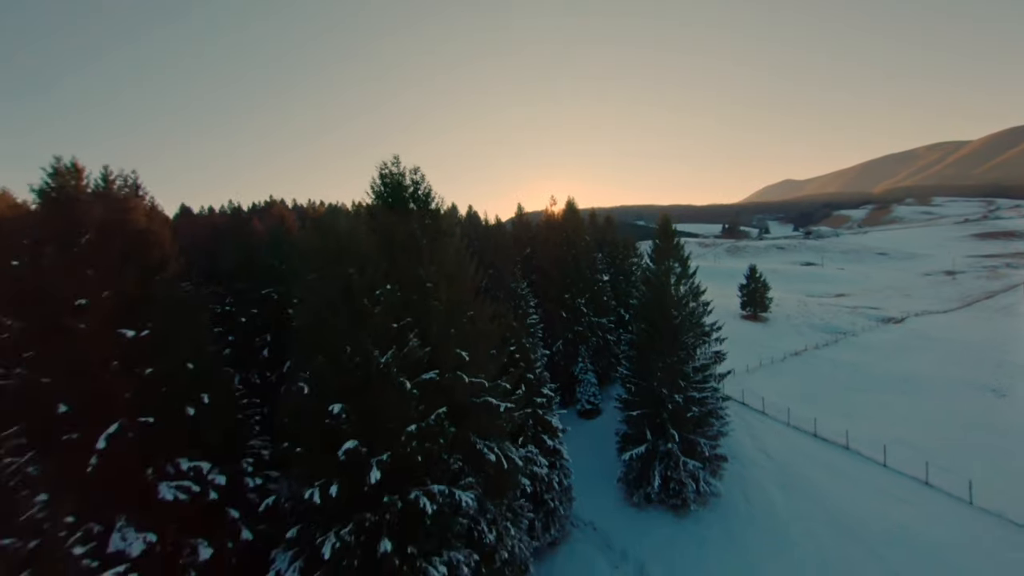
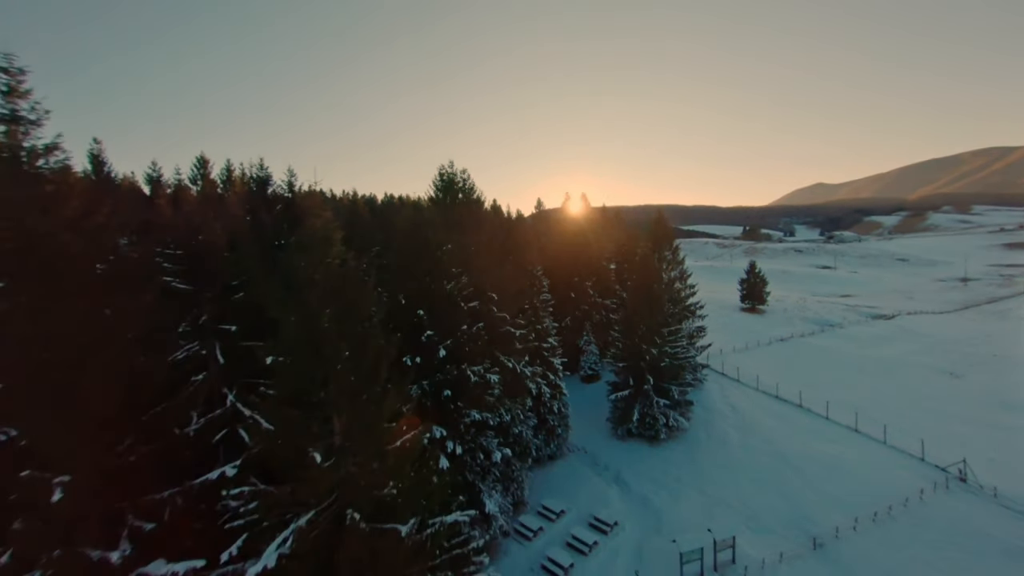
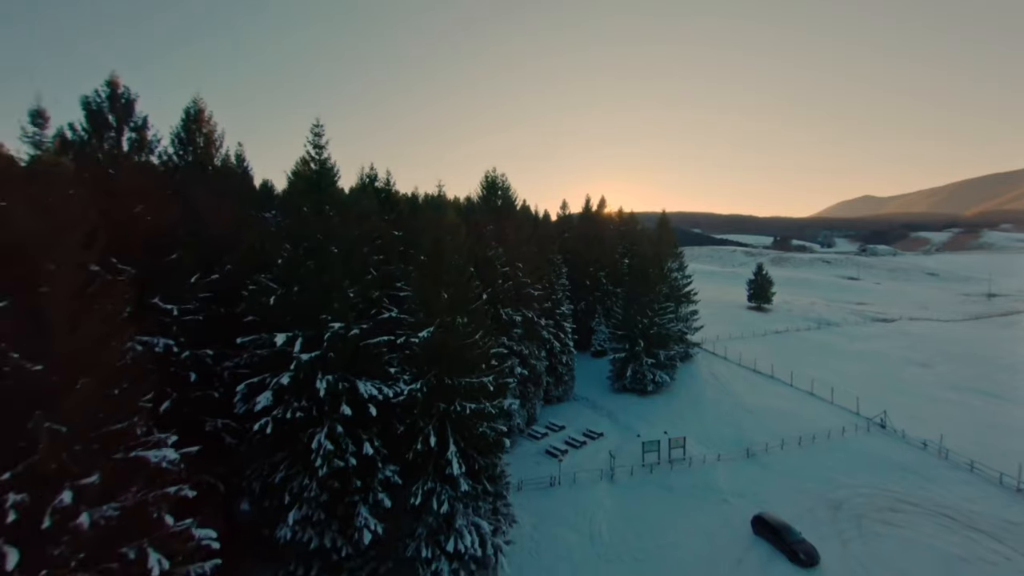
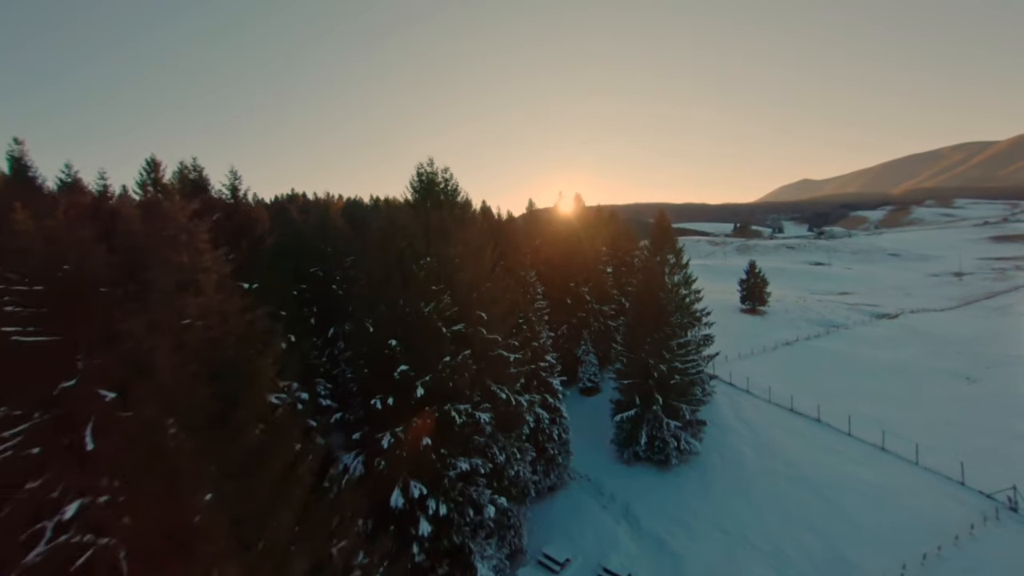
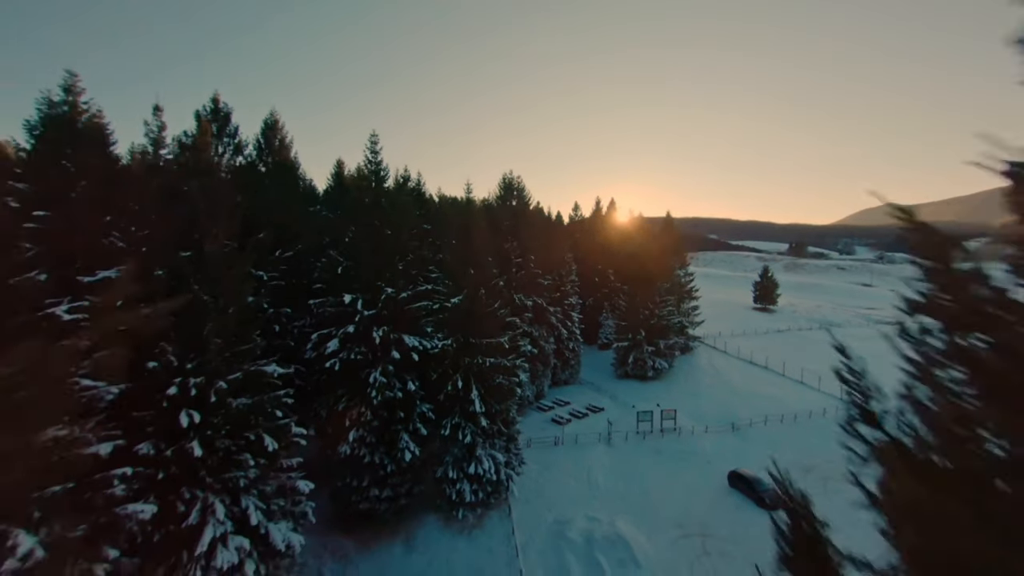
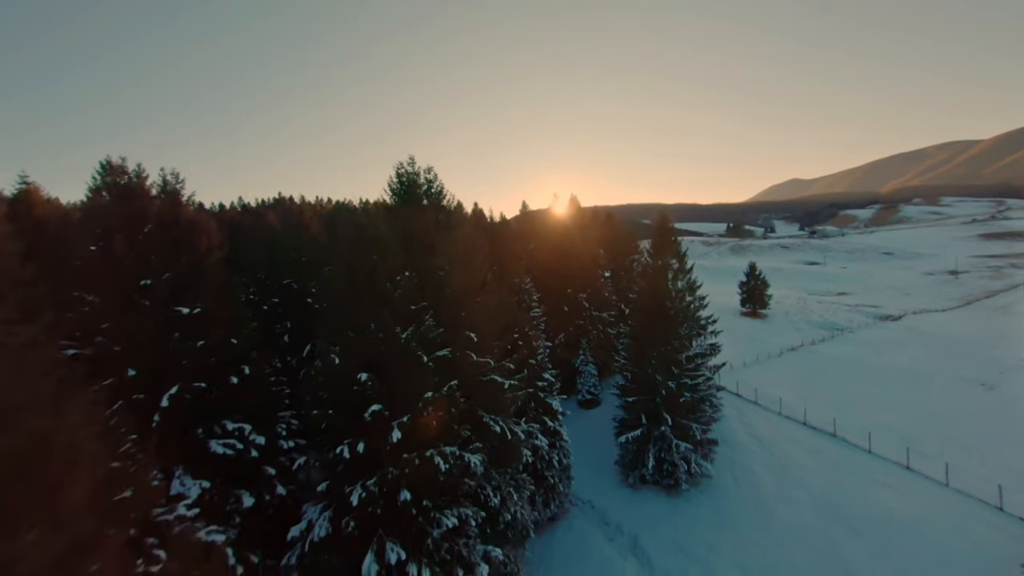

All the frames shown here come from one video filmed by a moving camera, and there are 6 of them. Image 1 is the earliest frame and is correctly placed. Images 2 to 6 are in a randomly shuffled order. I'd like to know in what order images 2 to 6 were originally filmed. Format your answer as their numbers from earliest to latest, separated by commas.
6, 4, 2, 3, 5
